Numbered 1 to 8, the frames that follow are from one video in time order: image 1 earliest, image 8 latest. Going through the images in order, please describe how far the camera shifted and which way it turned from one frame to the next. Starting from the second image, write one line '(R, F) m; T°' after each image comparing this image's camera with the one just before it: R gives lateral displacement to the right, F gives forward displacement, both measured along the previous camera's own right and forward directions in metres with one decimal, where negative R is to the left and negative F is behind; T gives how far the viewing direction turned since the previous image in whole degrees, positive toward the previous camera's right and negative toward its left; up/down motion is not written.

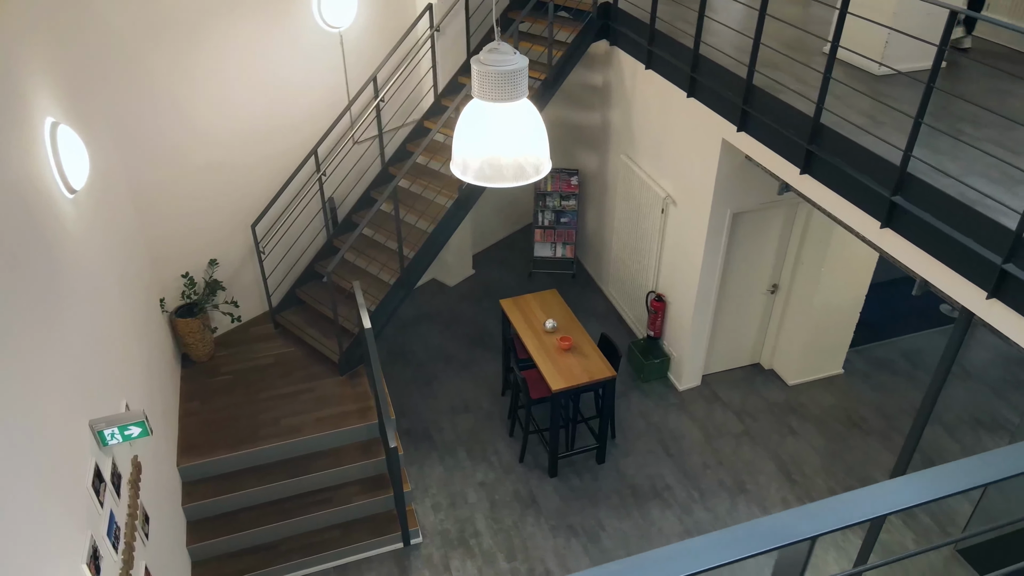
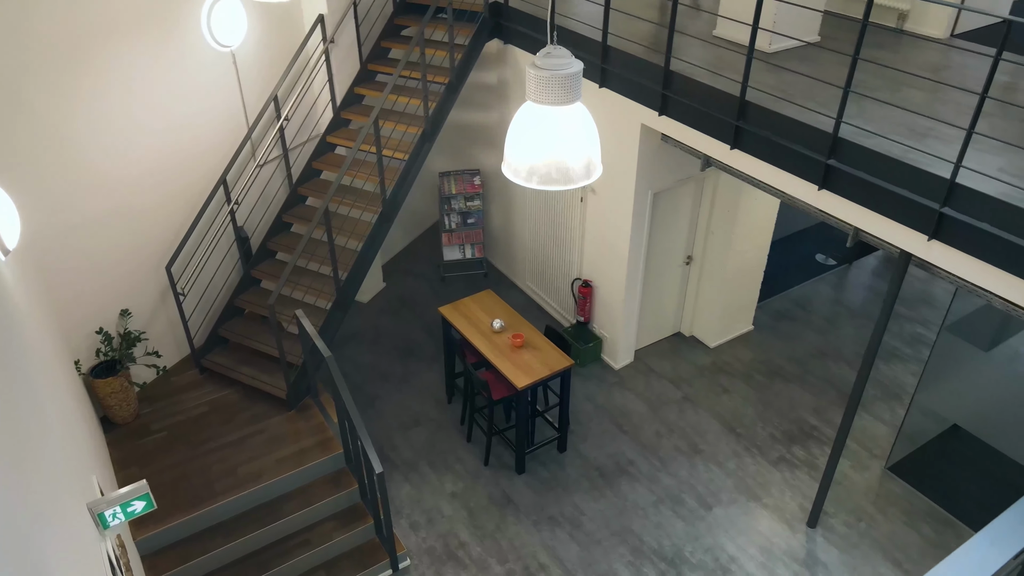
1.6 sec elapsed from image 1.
(-0.6, +0.1) m; +12°
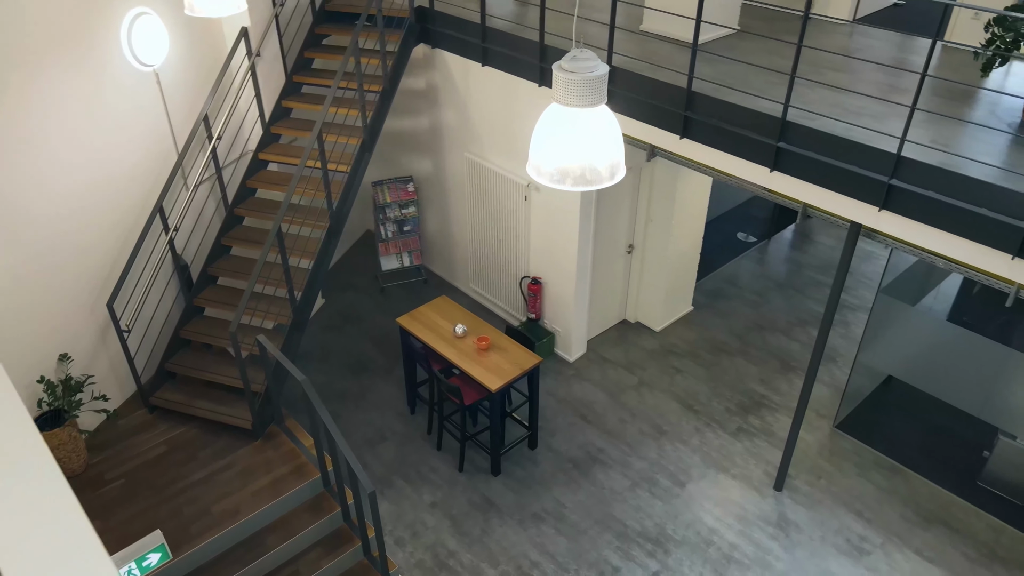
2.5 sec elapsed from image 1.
(-0.4, 0.0) m; +8°
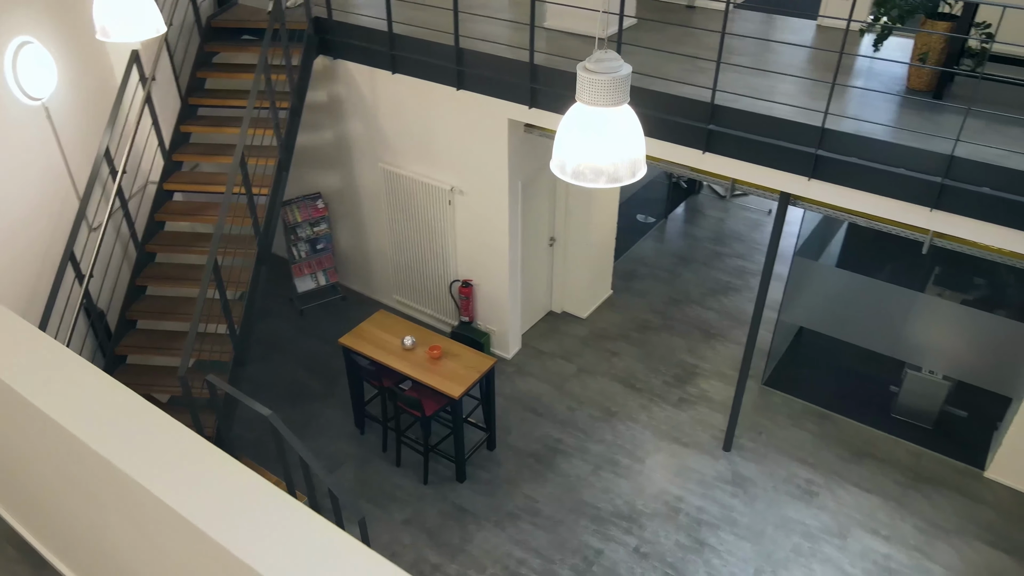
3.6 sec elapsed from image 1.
(-0.5, 0.0) m; +10°
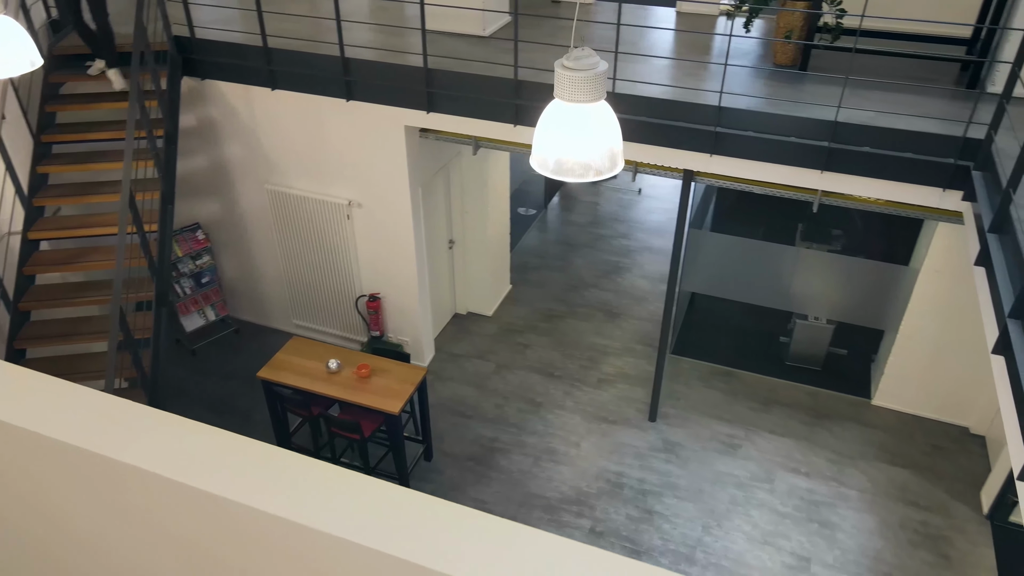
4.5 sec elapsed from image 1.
(-0.4, 0.0) m; +11°
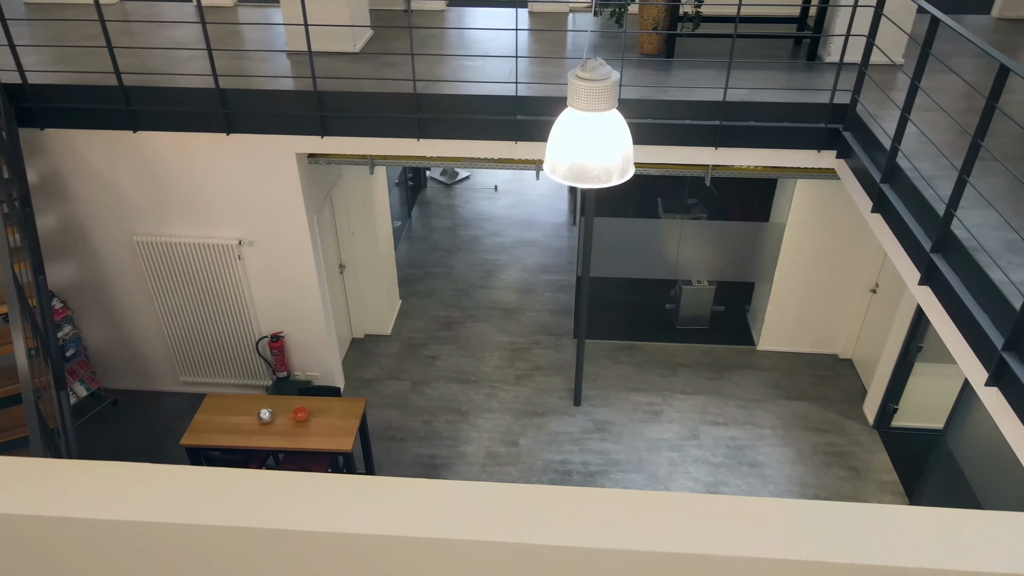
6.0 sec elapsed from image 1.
(-0.7, +0.1) m; +14°
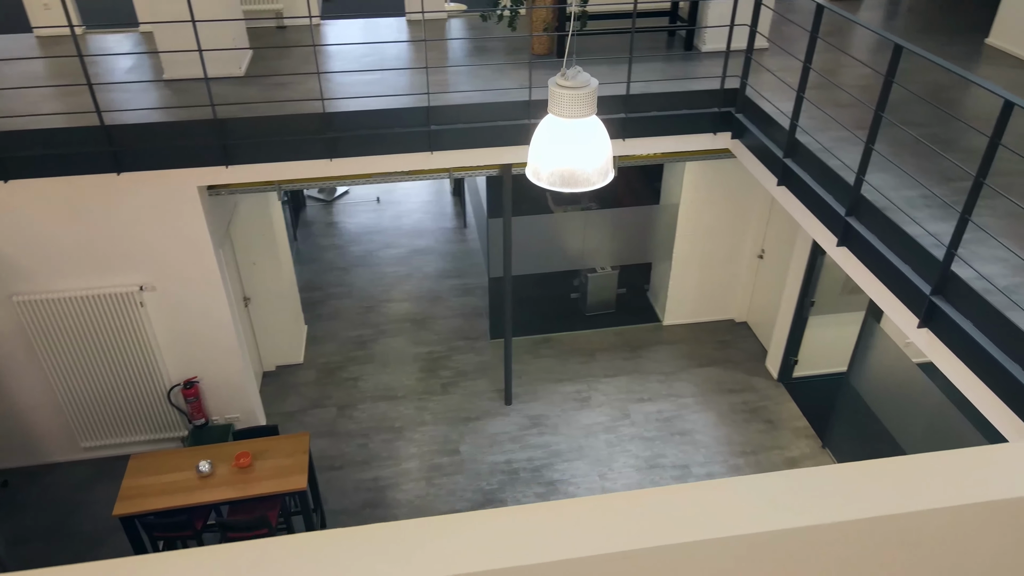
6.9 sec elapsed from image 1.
(-0.4, 0.0) m; +11°
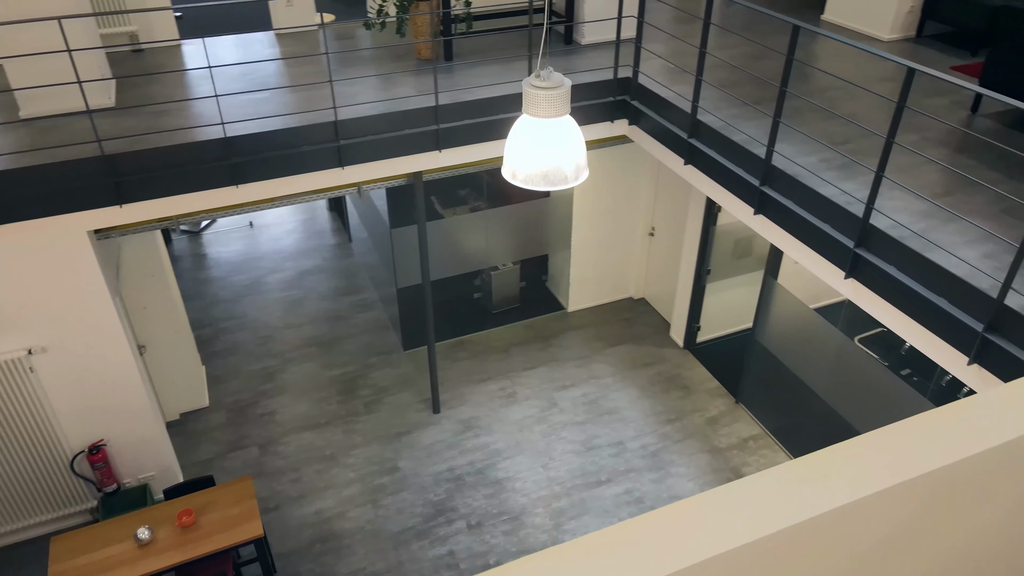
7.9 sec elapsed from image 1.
(-0.4, 0.0) m; +11°
